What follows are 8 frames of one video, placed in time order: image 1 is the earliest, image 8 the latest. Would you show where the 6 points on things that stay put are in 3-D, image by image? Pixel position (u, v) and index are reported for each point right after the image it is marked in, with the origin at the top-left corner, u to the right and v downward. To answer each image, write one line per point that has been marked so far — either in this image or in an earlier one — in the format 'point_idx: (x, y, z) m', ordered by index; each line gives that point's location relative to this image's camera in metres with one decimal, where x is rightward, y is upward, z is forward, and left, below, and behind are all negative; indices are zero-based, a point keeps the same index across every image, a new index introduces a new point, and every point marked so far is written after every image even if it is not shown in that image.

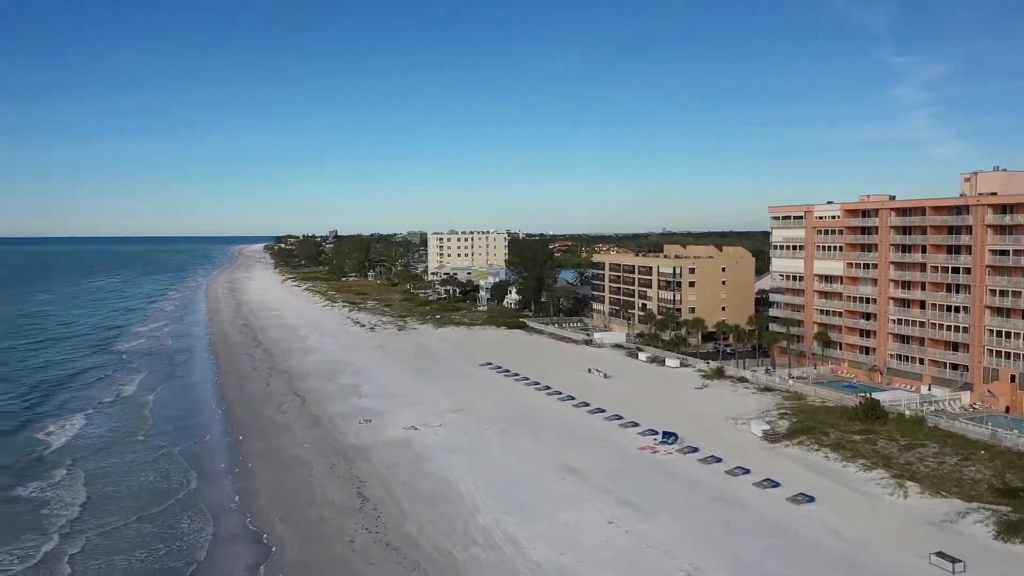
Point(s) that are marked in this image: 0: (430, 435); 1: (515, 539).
0: (-2.0, -3.6, +15.8) m
1: (0.0, -4.3, +10.9) m
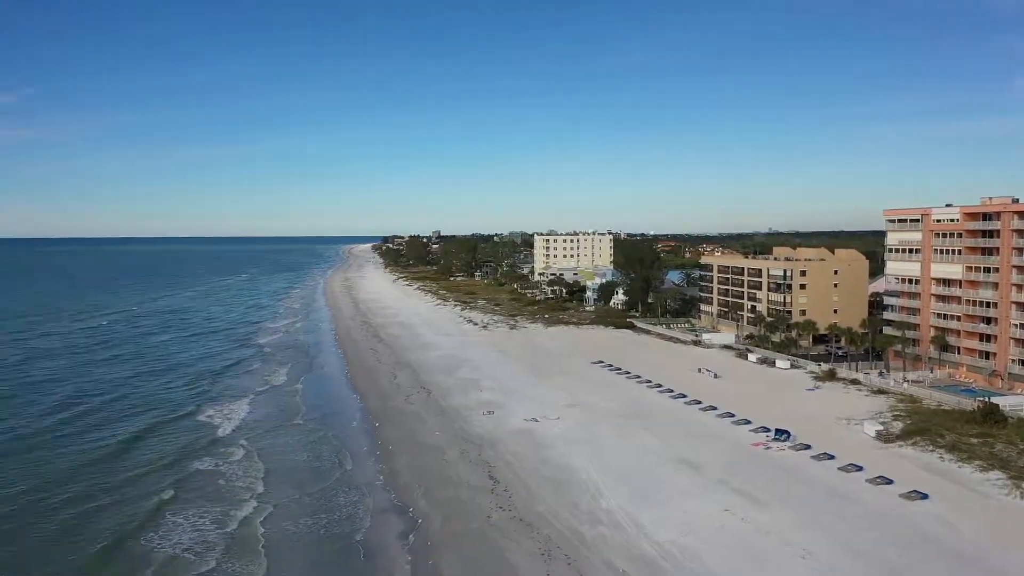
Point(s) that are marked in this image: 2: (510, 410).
0: (+1.0, -3.7, +17.3) m
1: (+2.4, -4.4, +12.1) m
2: (-0.1, -3.4, +19.0) m
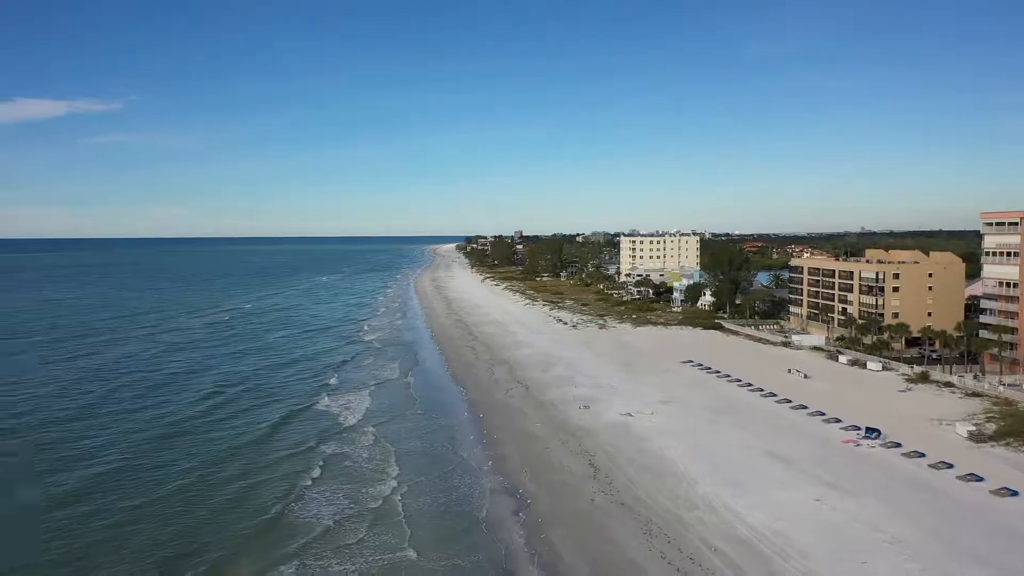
0: (+3.8, -3.8, +18.6) m
1: (+4.6, -4.5, +13.4) m
2: (+3.0, -3.5, +20.5) m
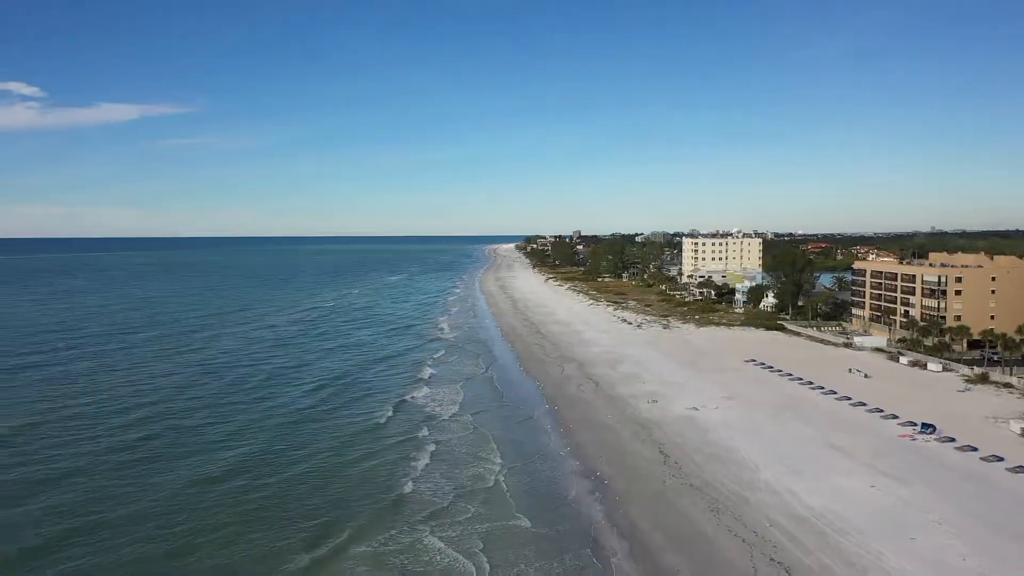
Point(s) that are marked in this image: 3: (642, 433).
0: (+6.2, -3.9, +20.2) m
1: (+6.5, -4.7, +14.9) m
2: (+5.6, -3.6, +22.1) m
3: (+4.0, -4.1, +19.3) m
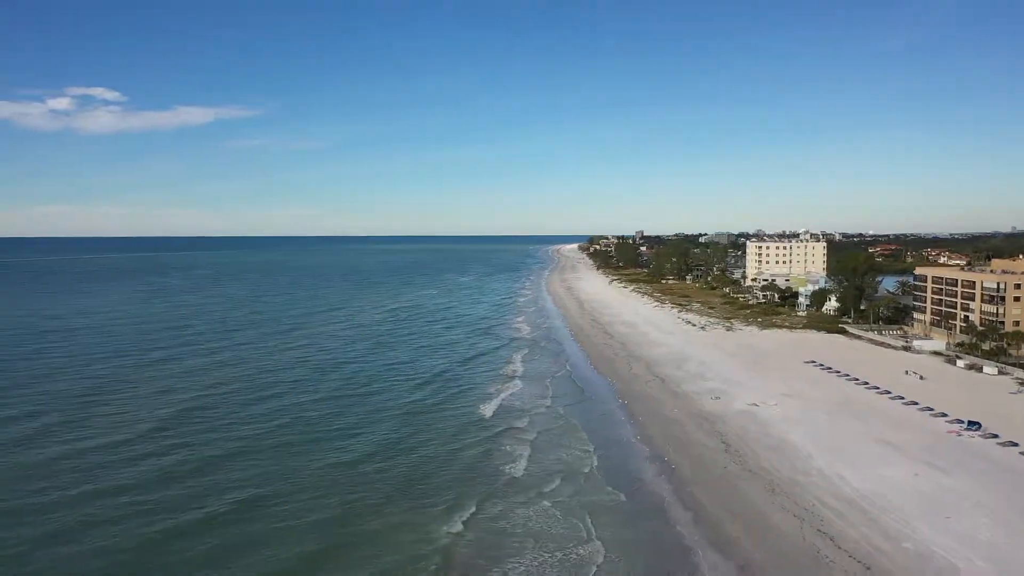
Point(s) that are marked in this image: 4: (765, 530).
0: (+8.9, -4.2, +22.2) m
1: (+8.7, -4.9, +16.9) m
2: (+8.4, -3.8, +24.2) m
3: (+6.6, -4.4, +21.5) m
4: (+4.8, -4.5, +12.2) m
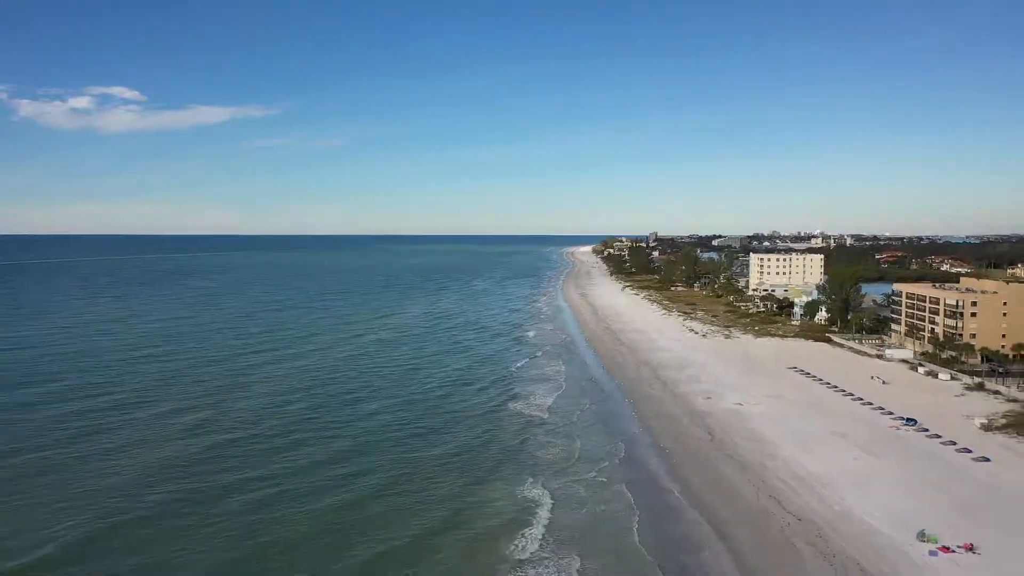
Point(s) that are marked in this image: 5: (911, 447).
0: (+9.9, -4.9, +26.5) m
1: (+9.6, -5.7, +21.2) m
2: (+9.5, -4.6, +28.5) m
3: (+7.6, -5.1, +25.9) m
4: (+5.6, -5.3, +16.6) m
5: (+13.2, -5.3, +20.9) m
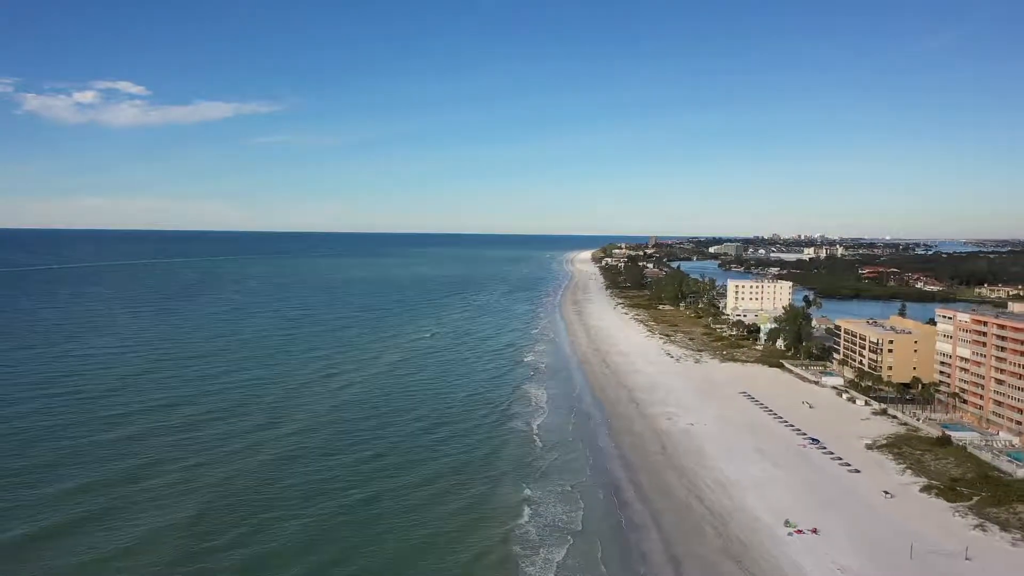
0: (+10.1, -7.2, +33.5) m
1: (+9.7, -8.0, +28.2) m
2: (+9.6, -6.8, +35.5) m
3: (+7.7, -7.3, +32.9) m
4: (+5.8, -7.5, +23.6) m
5: (+13.4, -7.6, +27.9) m
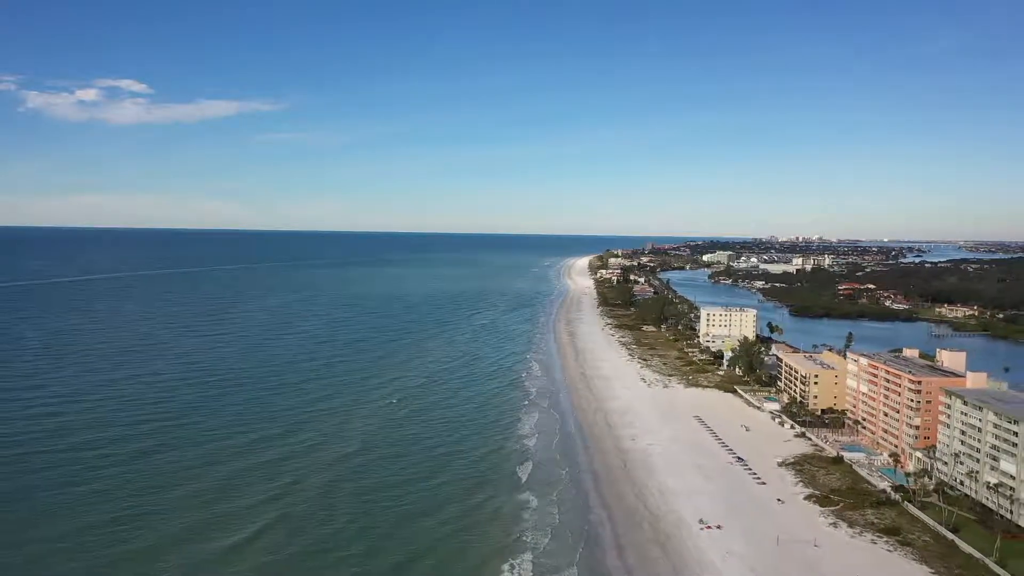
0: (+9.9, -10.4, +42.4) m
1: (+9.6, -11.2, +37.1) m
2: (+9.5, -10.0, +44.4) m
3: (+7.6, -10.5, +41.8) m
4: (+5.6, -10.7, +32.5) m
5: (+13.2, -10.8, +36.8) m
